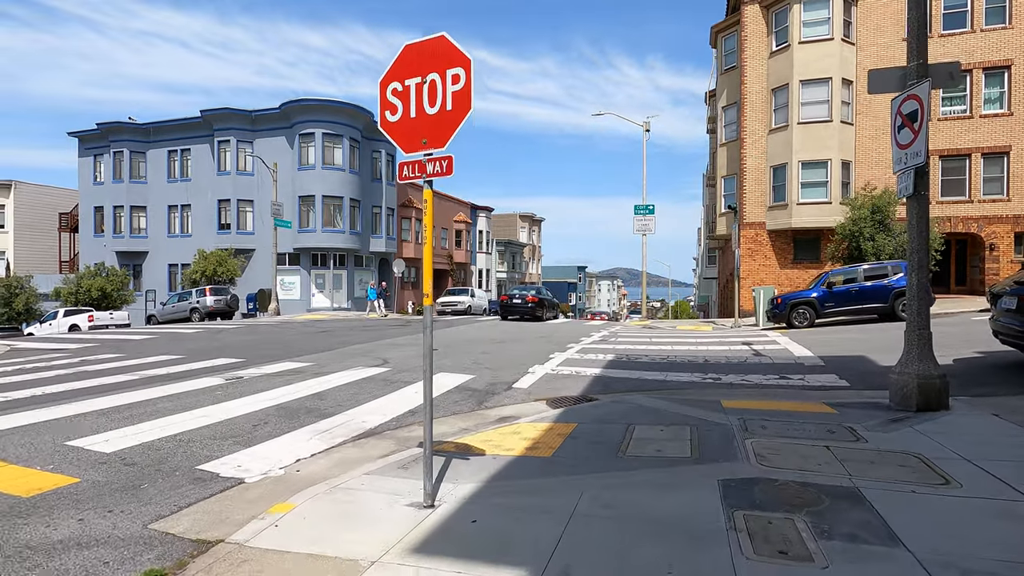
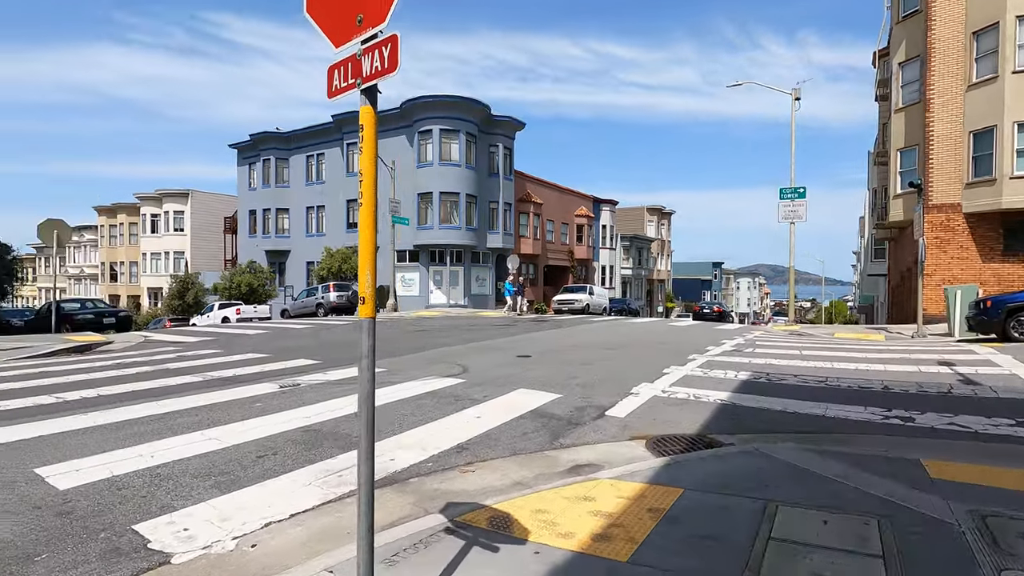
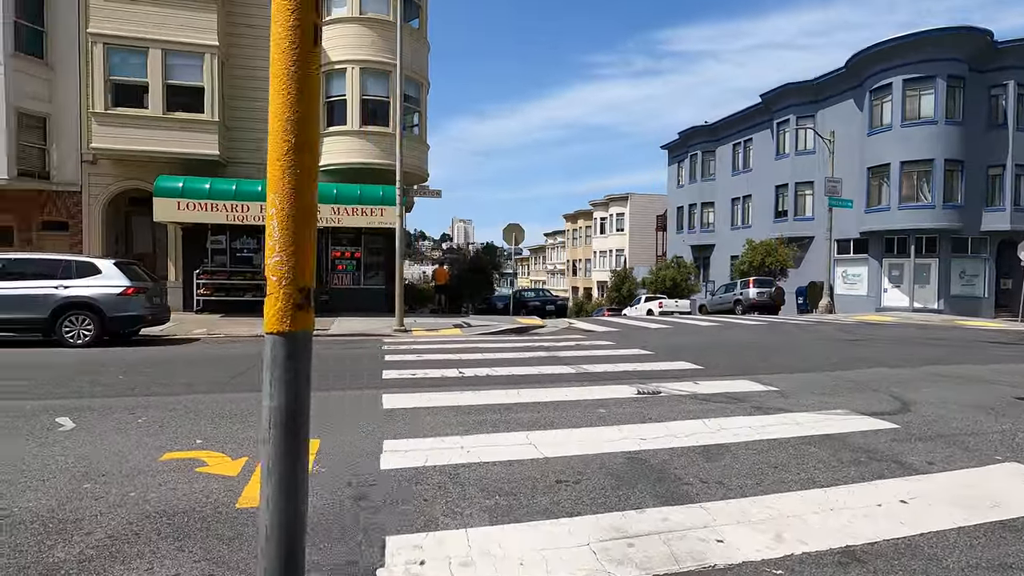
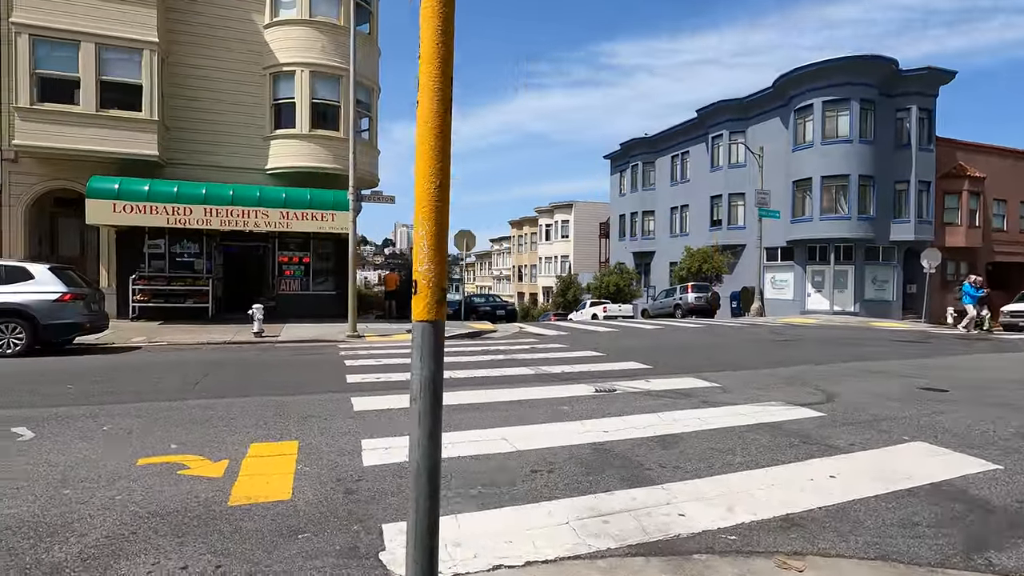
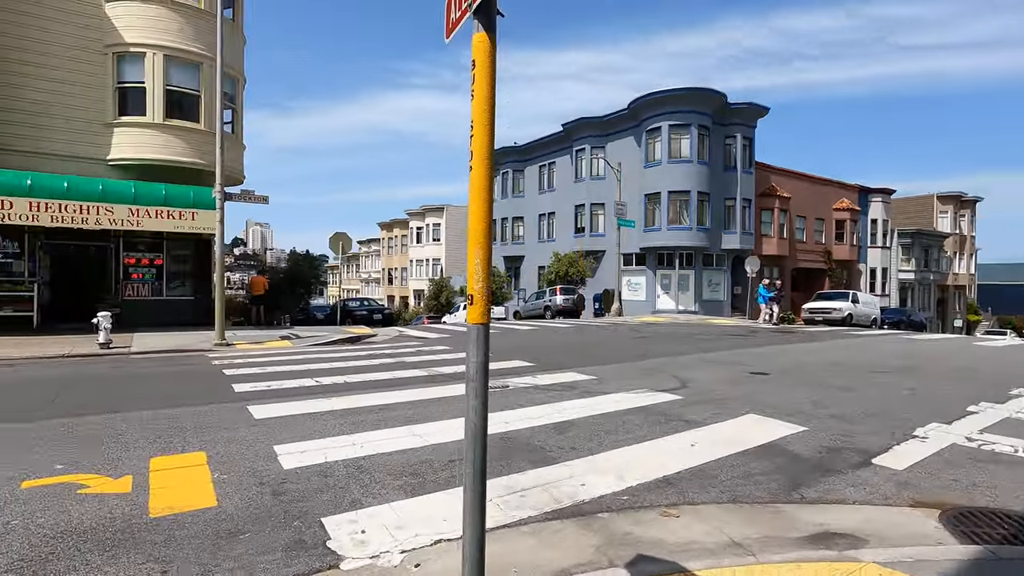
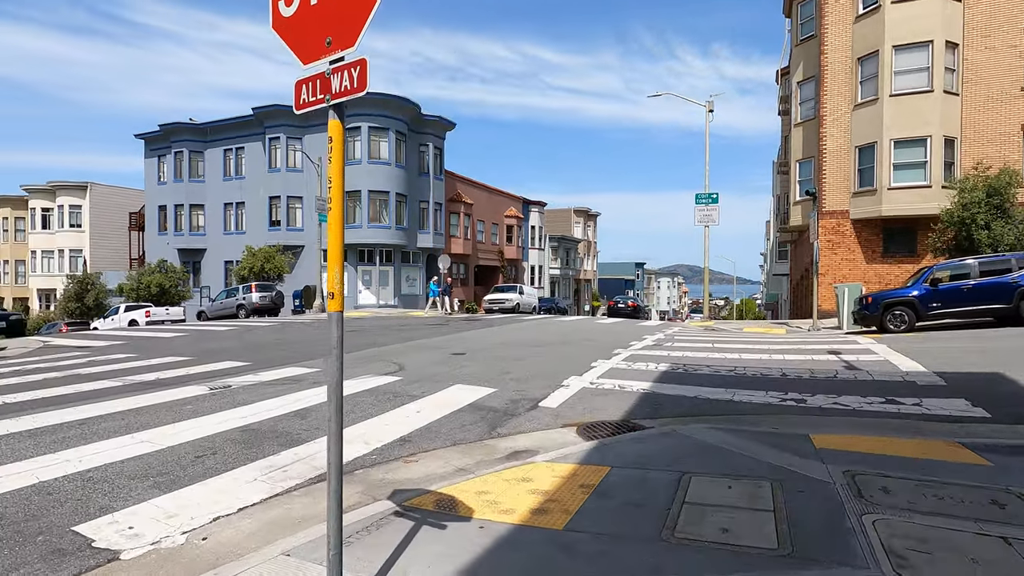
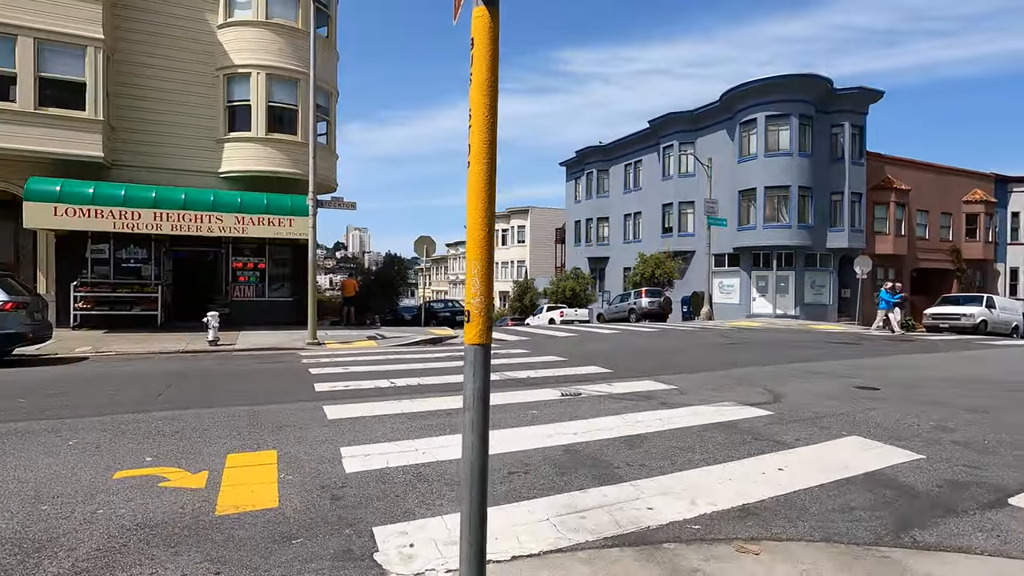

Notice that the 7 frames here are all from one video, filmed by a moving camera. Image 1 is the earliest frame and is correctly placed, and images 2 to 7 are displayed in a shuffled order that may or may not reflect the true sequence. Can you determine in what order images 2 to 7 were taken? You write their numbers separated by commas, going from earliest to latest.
6, 2, 5, 7, 4, 3
